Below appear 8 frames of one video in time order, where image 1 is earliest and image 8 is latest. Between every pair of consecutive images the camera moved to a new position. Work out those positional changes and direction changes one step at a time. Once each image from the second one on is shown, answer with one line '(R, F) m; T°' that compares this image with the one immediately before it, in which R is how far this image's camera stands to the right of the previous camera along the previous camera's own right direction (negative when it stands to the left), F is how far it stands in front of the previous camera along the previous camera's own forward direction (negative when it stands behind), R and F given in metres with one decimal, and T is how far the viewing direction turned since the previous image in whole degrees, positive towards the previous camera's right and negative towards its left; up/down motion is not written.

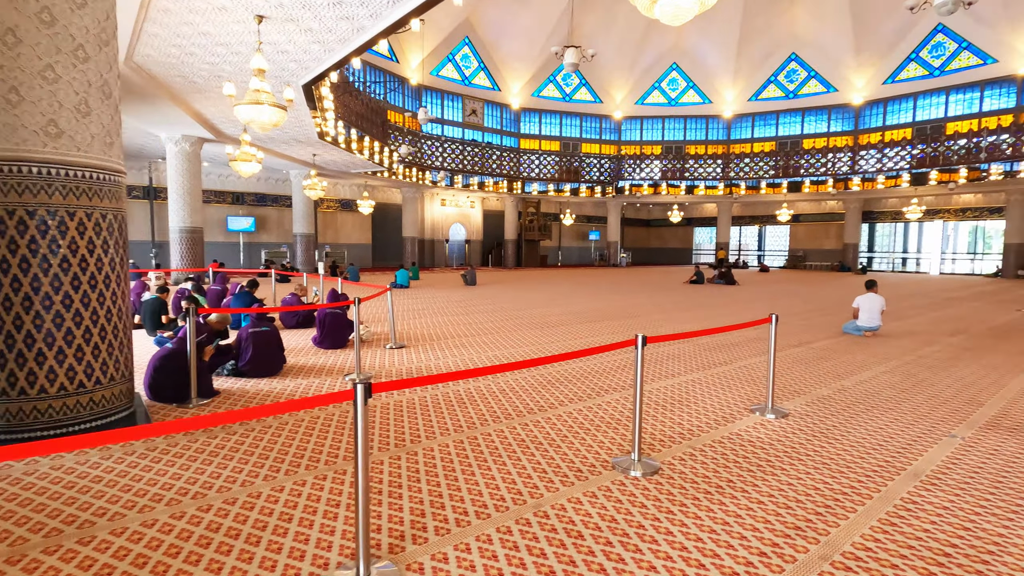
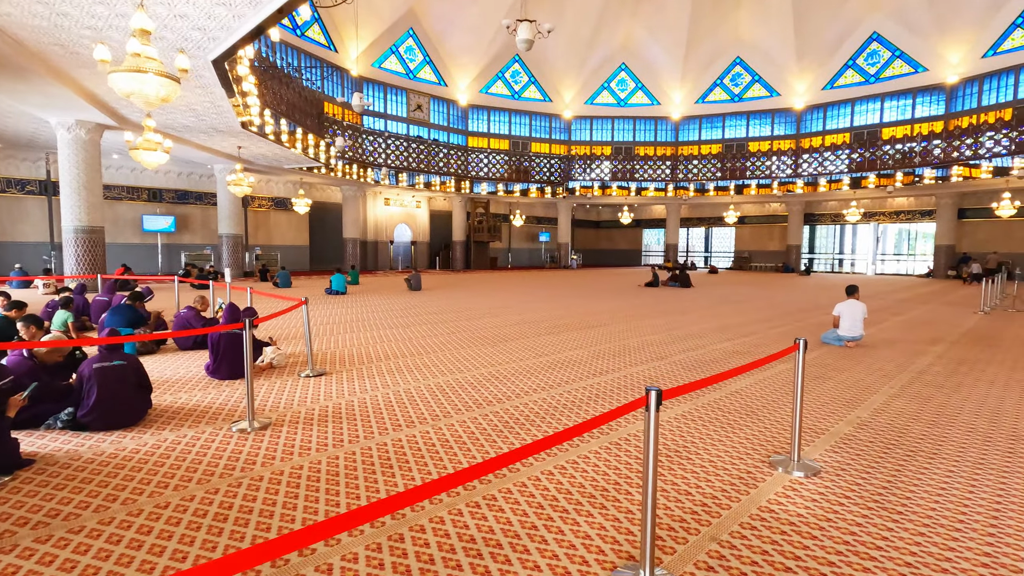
(0.0, +1.0) m; +5°
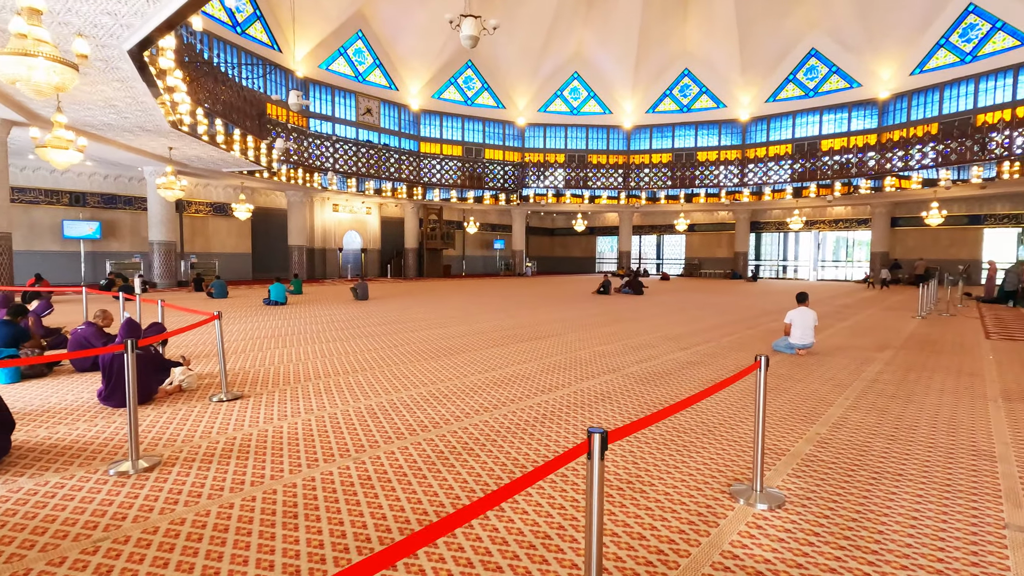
(+0.1, +0.4) m; +5°
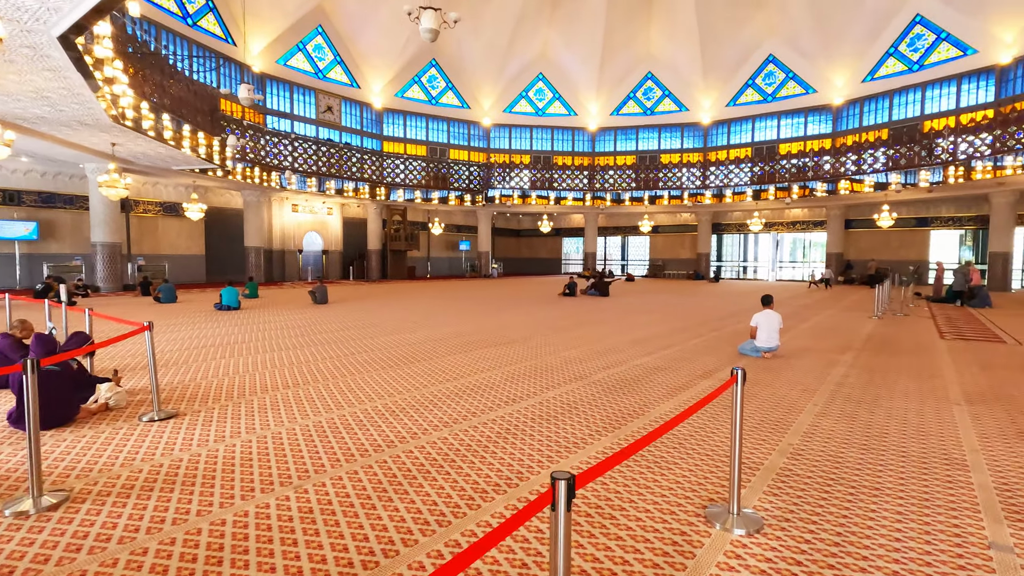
(0.0, +0.2) m; +4°
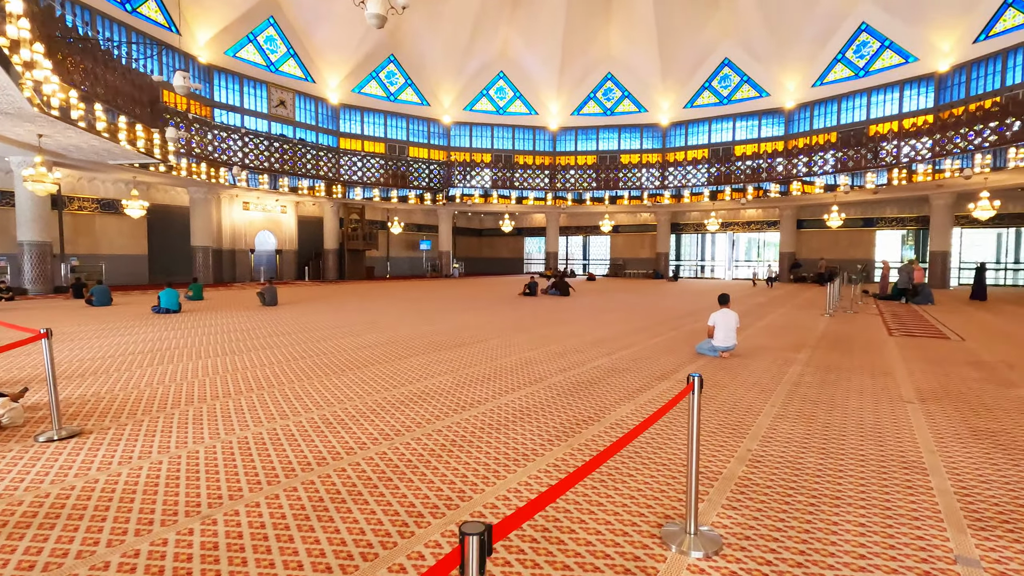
(+0.1, +0.2) m; +4°
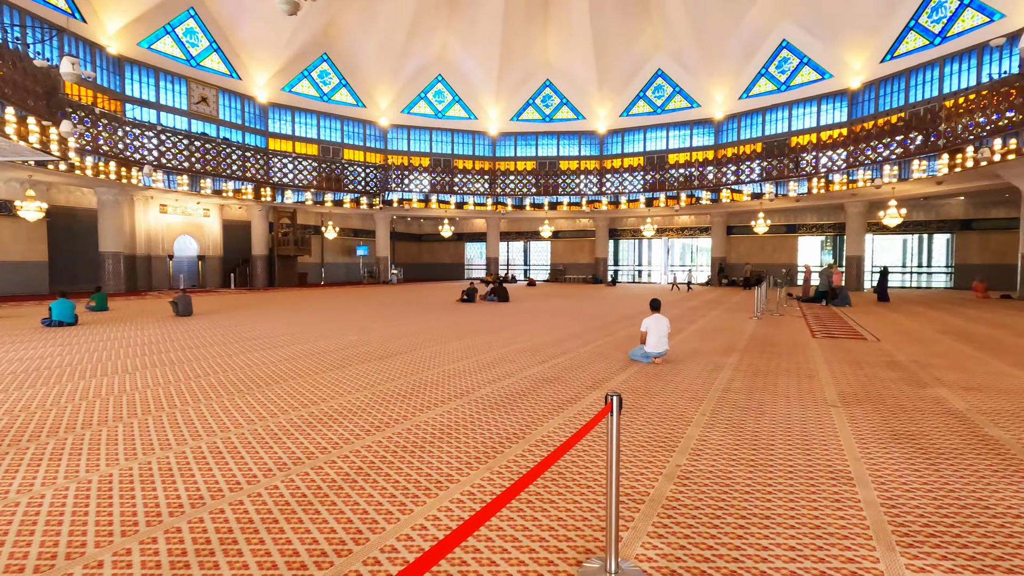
(+0.2, +0.3) m; +6°
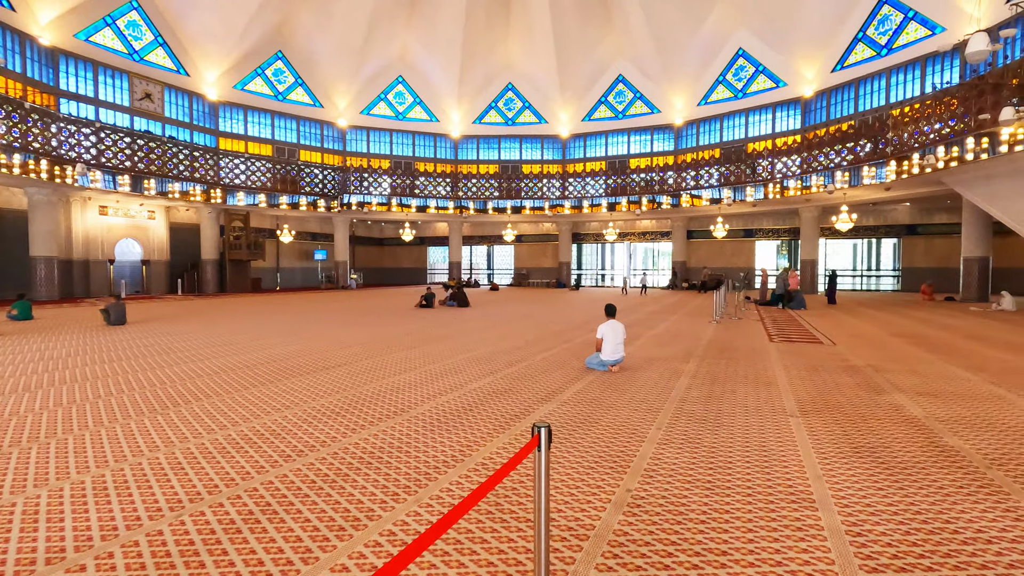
(+0.2, +0.3) m; +4°
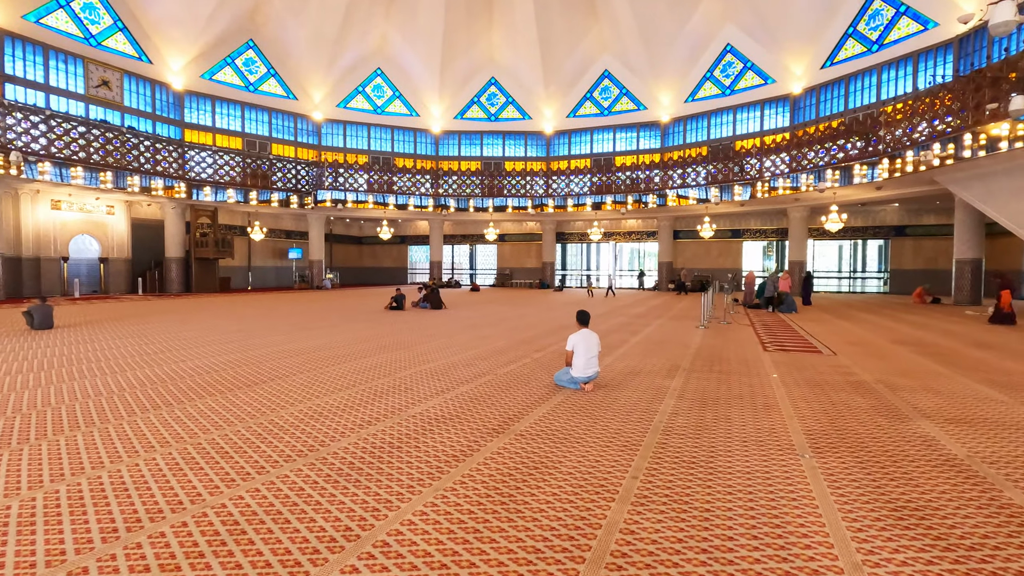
(+0.3, +0.9) m; +1°
